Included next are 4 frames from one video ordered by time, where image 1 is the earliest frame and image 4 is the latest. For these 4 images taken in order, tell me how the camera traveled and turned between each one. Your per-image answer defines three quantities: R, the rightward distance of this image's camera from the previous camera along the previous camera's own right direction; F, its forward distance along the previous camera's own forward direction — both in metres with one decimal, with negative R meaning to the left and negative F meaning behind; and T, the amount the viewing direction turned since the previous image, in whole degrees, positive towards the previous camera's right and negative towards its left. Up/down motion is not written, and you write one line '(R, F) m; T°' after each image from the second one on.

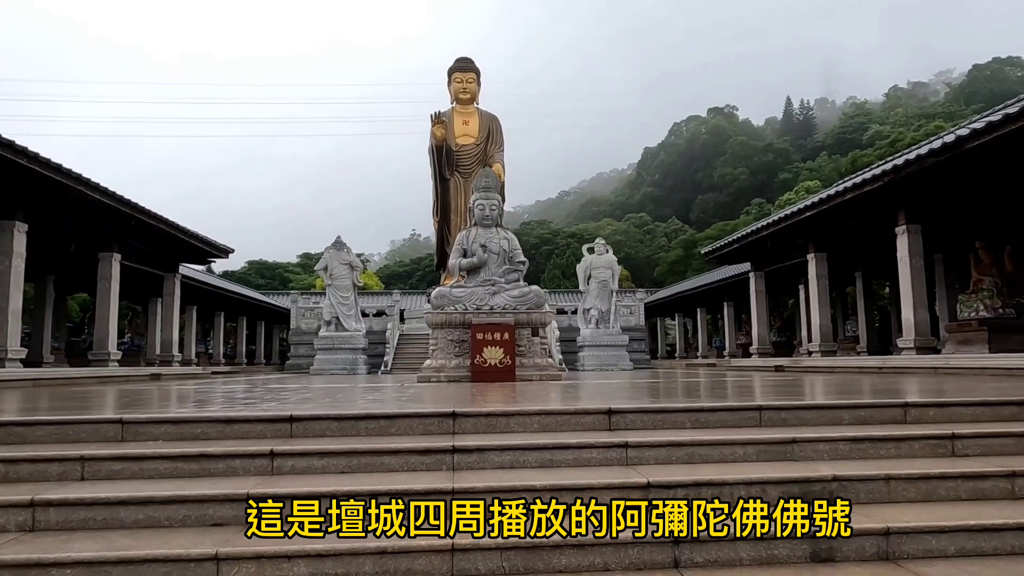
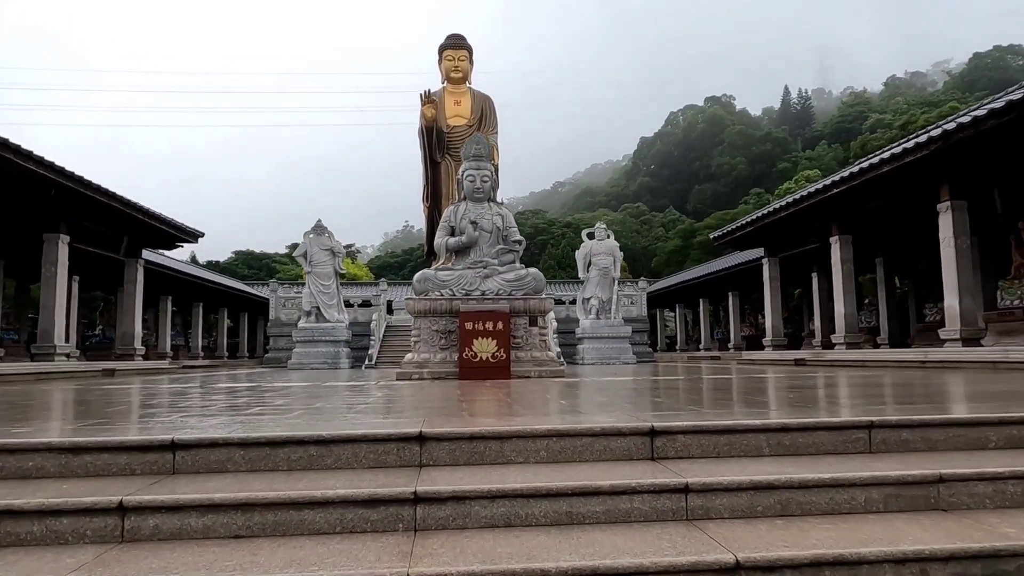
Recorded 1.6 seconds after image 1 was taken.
(0.0, +1.1) m; +1°
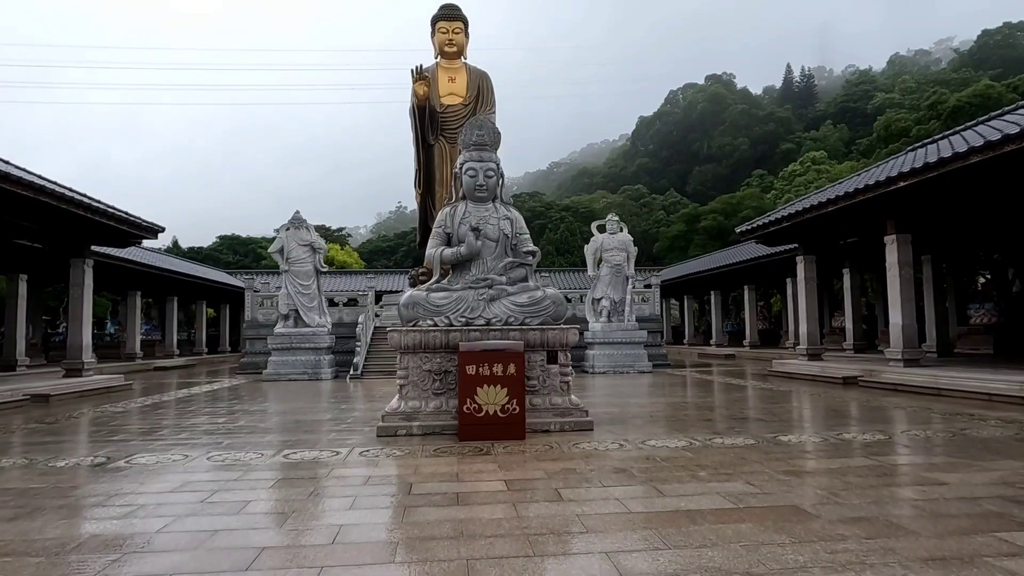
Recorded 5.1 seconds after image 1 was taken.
(-0.2, +1.5) m; +1°
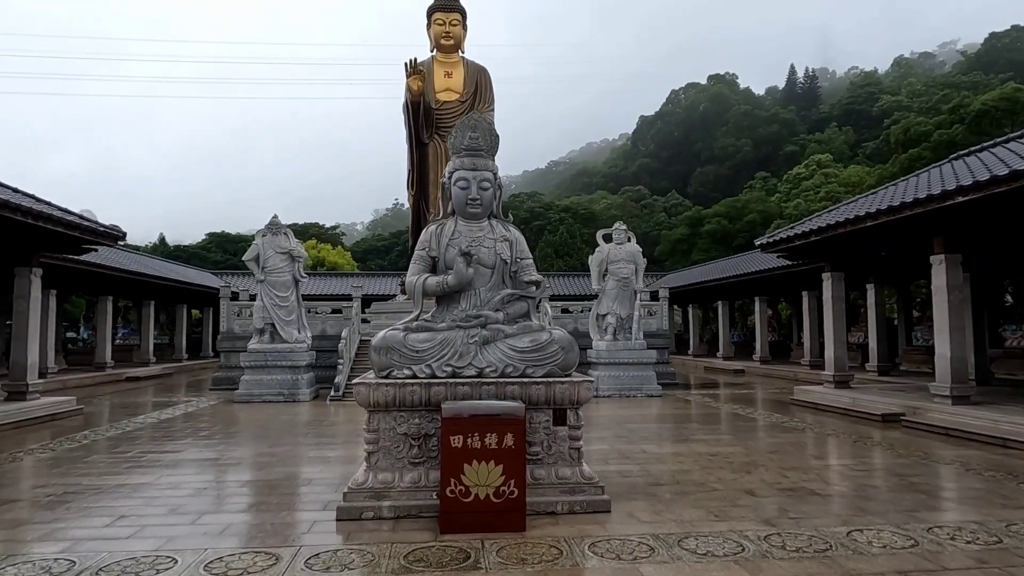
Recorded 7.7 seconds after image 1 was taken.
(0.0, +1.1) m; 0°
